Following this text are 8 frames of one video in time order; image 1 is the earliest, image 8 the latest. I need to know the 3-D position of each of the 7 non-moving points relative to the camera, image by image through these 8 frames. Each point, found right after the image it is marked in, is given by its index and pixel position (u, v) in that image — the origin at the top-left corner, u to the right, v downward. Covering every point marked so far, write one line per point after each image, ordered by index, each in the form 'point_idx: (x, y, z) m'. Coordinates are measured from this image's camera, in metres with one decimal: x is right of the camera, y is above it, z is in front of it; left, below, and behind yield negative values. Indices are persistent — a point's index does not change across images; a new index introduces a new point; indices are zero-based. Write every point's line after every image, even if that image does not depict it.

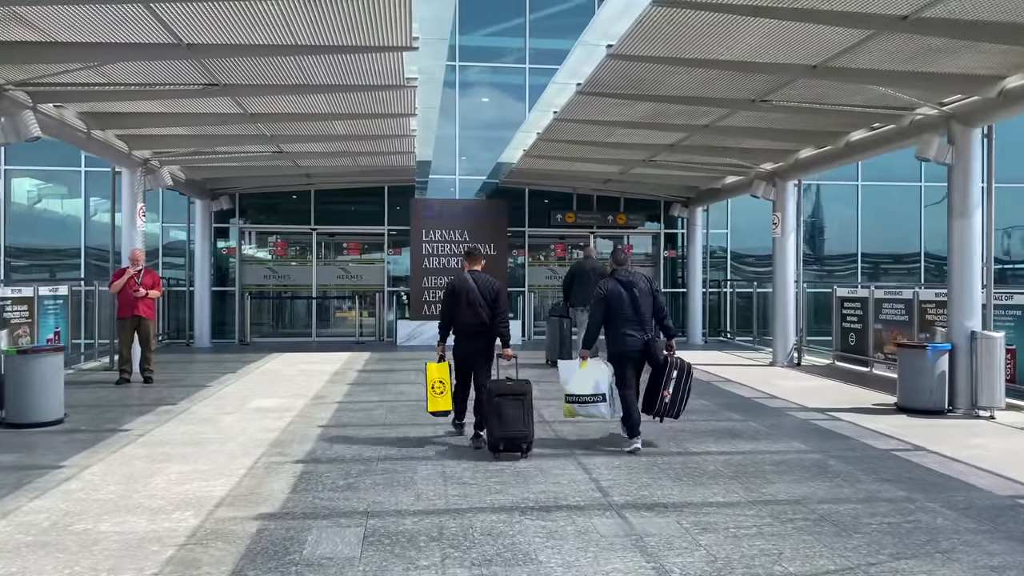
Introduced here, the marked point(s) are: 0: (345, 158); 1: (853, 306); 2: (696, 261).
0: (-2.9, +2.2, +14.4) m
1: (+5.5, -0.3, +13.5) m
2: (+4.1, +0.6, +18.3) m
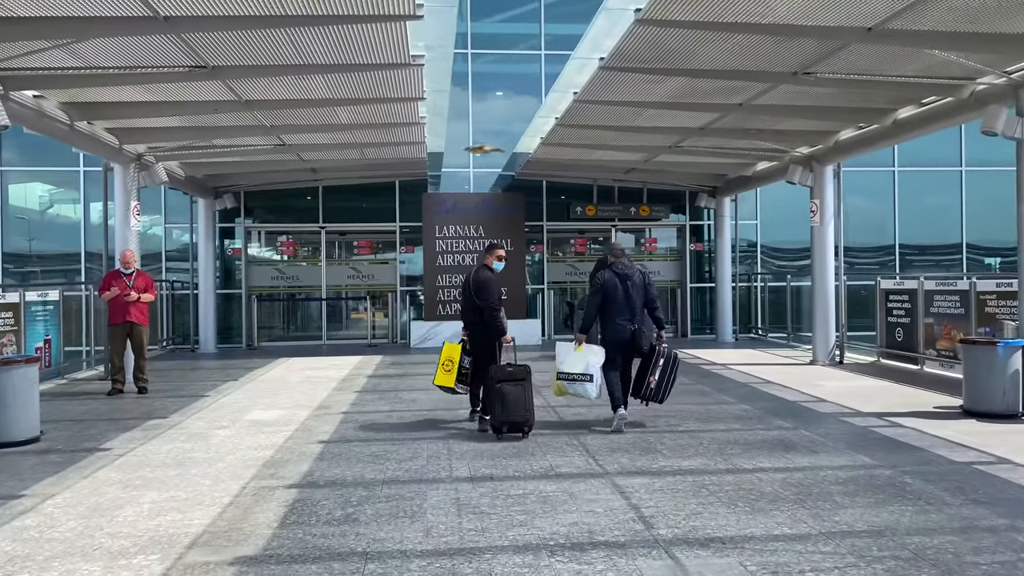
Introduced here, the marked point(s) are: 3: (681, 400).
0: (-2.6, +2.2, +13.6) m
1: (+5.8, -0.2, +12.5) m
2: (+4.5, +0.7, +17.4) m
3: (+2.0, -1.3, +9.6) m
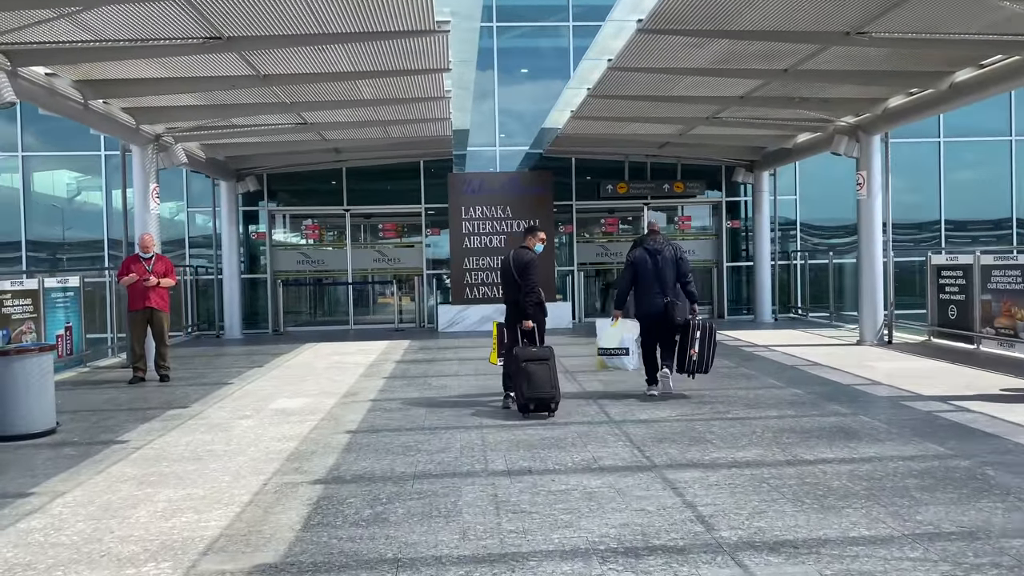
0: (-2.2, +2.5, +13.1) m
1: (+6.3, +0.2, +11.8) m
2: (+5.1, +1.1, +16.7) m
3: (+2.3, -1.0, +9.0) m
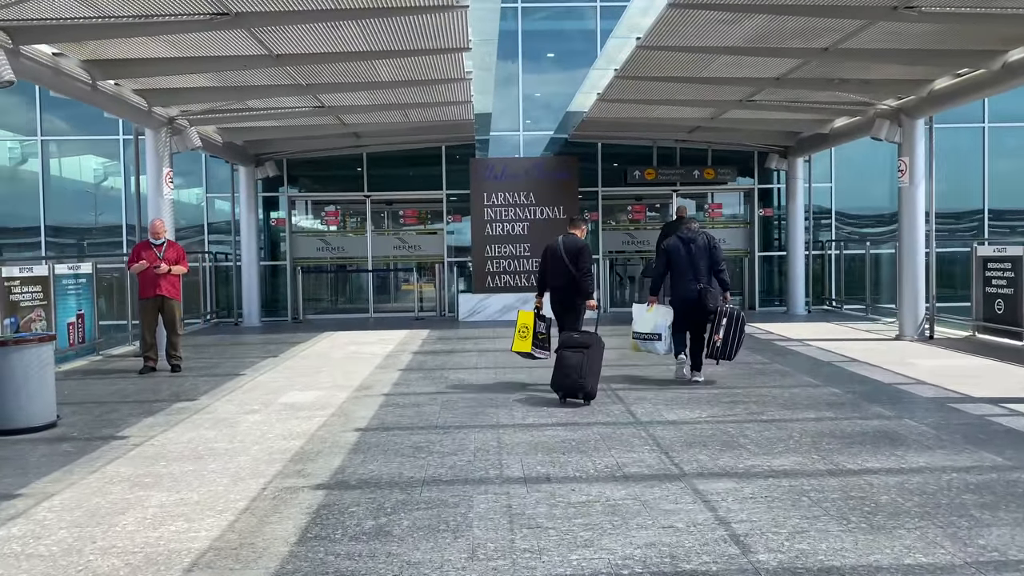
0: (-1.8, +2.7, +12.7) m
1: (+6.6, +0.3, +11.2) m
2: (+5.5, +1.3, +16.1) m
3: (+2.5, -1.0, +8.5) m
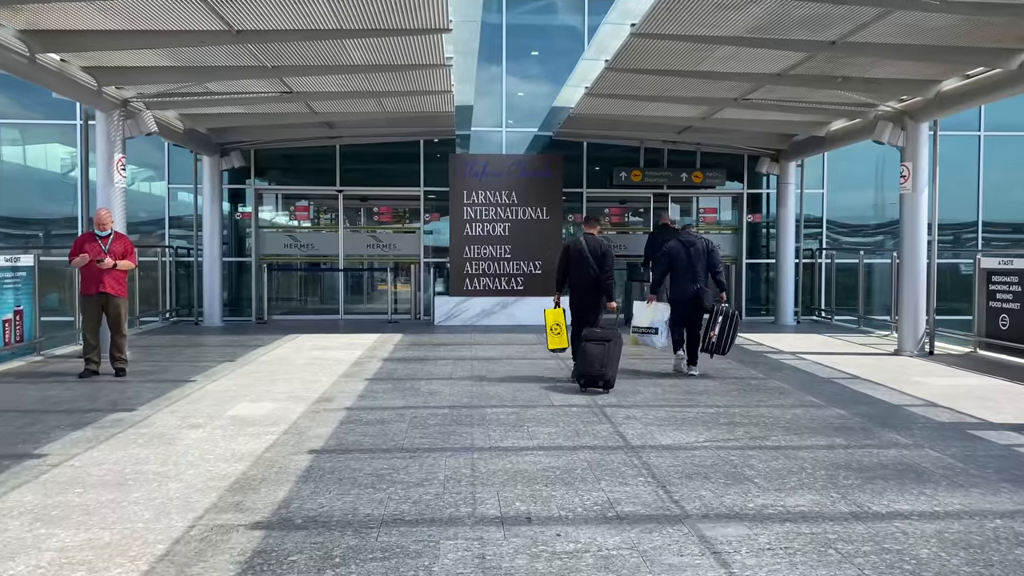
0: (-2.1, +2.7, +11.9) m
1: (+6.3, +0.1, +10.6) m
2: (+5.1, +1.1, +15.5) m
3: (+2.3, -1.1, +7.8) m
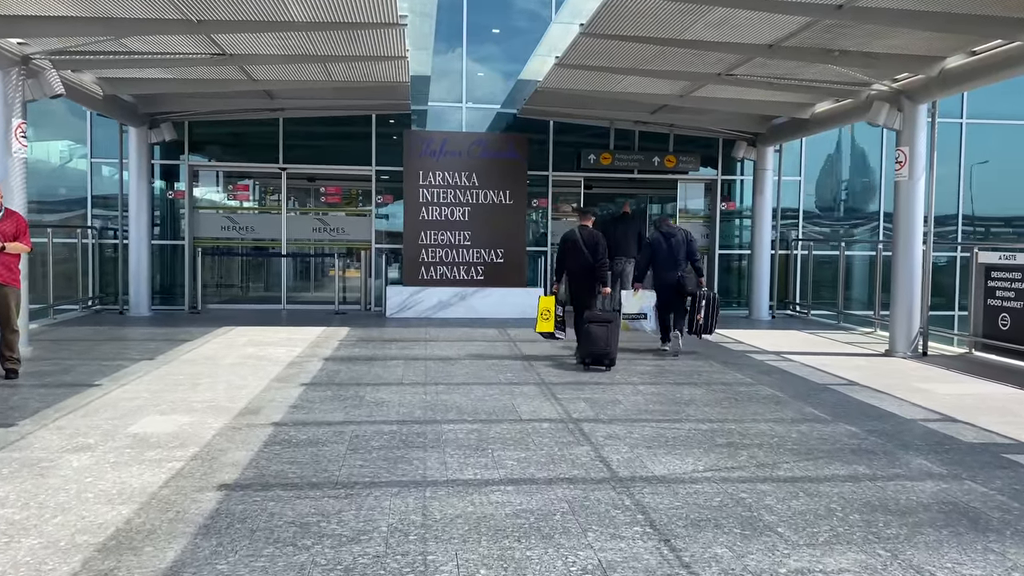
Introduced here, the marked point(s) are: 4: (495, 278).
0: (-2.5, +2.8, +10.6) m
1: (+5.8, +0.1, +9.8) m
2: (+4.4, +1.3, +14.6) m
3: (+2.0, -1.0, +6.8) m
4: (-0.3, +0.2, +14.2) m
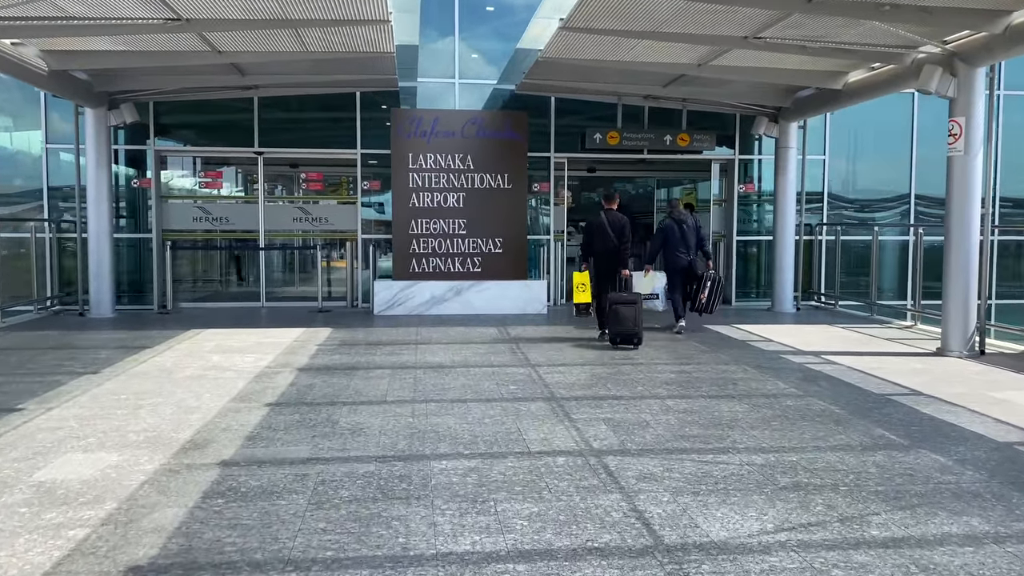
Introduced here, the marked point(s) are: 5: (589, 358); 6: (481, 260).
0: (-2.6, +2.8, +9.3) m
1: (+5.9, +0.2, +8.6) m
2: (+4.4, +1.4, +13.3) m
3: (+2.0, -1.0, +5.6) m
4: (-0.3, +0.3, +12.9) m
5: (+0.8, -0.7, +8.6) m
6: (-0.5, +0.4, +13.0) m
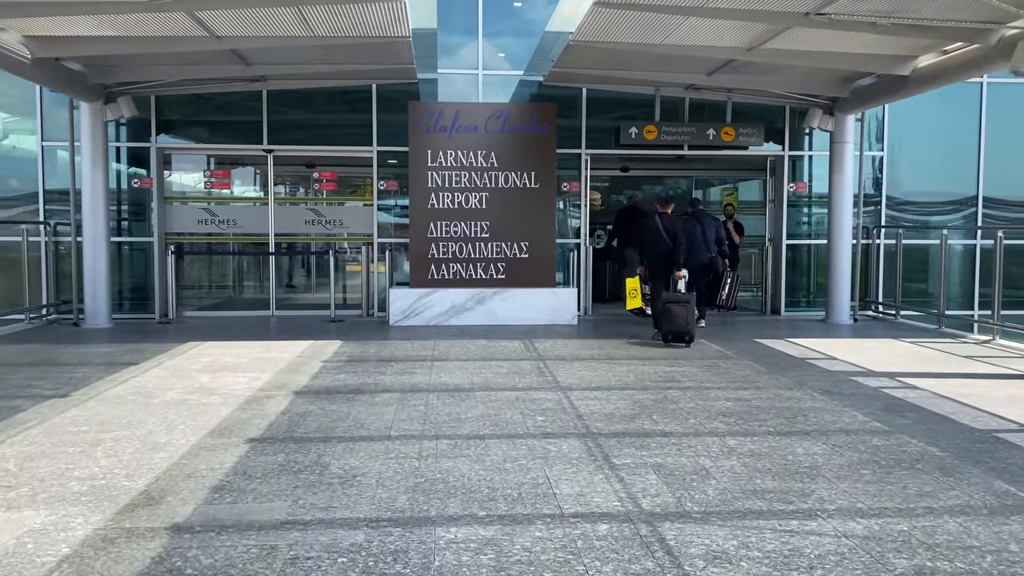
0: (-2.3, +2.7, +8.3) m
1: (+6.1, +0.1, +7.3) m
2: (+4.8, +1.3, +12.1) m
3: (+2.2, -1.1, +4.5) m
4: (+0.1, +0.2, +11.9) m
5: (+1.1, -0.8, +7.5) m
6: (-0.1, +0.3, +11.9) m
